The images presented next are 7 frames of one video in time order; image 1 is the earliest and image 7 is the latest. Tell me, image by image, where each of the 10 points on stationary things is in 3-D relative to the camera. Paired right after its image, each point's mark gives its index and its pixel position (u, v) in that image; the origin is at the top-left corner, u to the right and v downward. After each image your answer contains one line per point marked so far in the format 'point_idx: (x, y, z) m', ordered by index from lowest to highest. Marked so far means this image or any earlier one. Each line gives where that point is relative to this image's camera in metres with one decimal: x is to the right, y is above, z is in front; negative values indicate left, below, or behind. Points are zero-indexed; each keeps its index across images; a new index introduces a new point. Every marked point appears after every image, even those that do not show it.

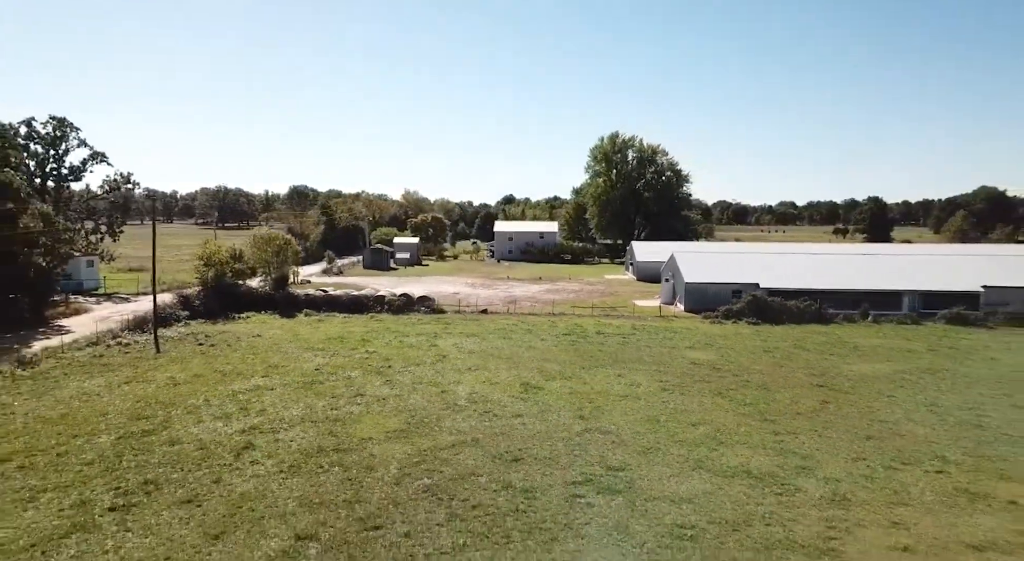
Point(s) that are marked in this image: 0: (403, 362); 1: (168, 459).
0: (-3.4, -2.5, +19.3) m
1: (-6.5, -3.3, +11.7) m
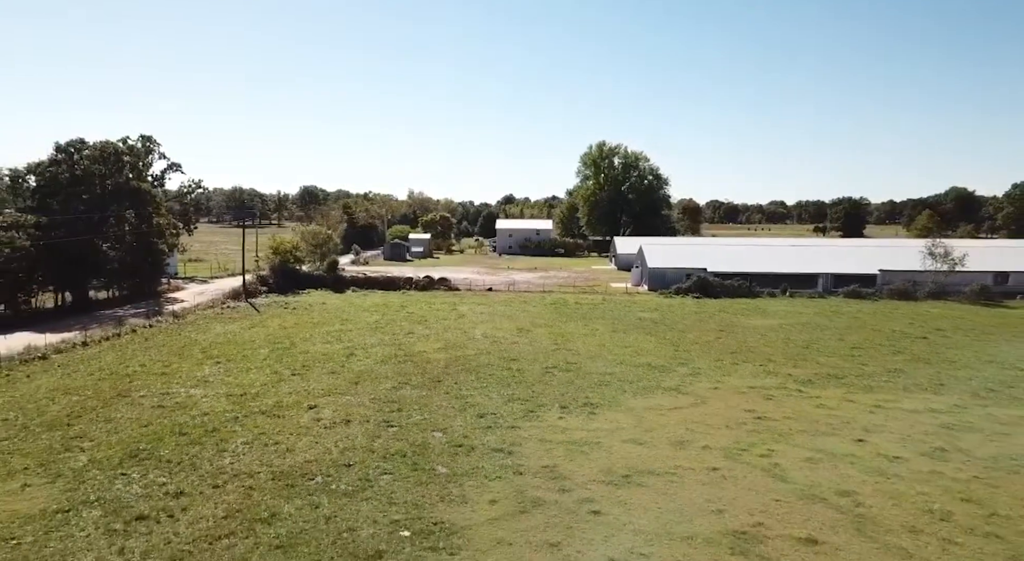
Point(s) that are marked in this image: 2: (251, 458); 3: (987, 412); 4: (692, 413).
0: (-3.4, -1.6, +27.5) m
1: (-6.6, -2.5, +19.9) m
2: (-4.9, -3.3, +11.8) m
3: (+11.1, -3.1, +14.8) m
4: (+4.2, -3.1, +14.7) m
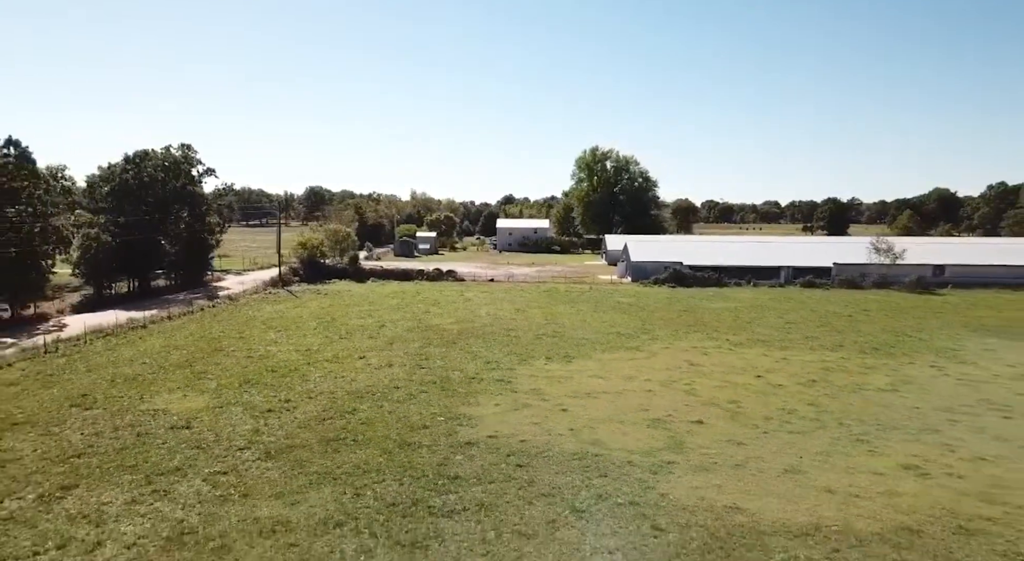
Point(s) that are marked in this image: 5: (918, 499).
0: (-3.5, -1.0, +32.7) m
1: (-6.6, -1.9, +25.1) m
2: (-5.0, -2.8, +17.0) m
3: (+11.1, -2.6, +20.0) m
4: (+4.1, -2.6, +19.9) m
5: (+6.6, -3.6, +10.3) m
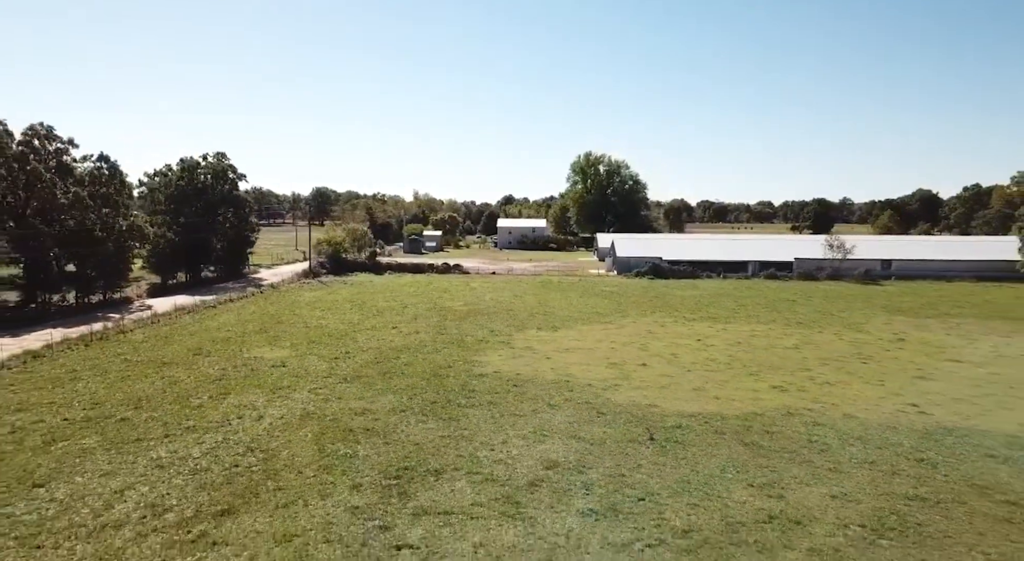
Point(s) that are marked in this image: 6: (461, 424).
0: (-3.5, -0.5, +38.4) m
1: (-6.7, -1.4, +30.8) m
2: (-5.0, -2.3, +22.7) m
3: (+11.0, -2.0, +25.7) m
4: (+4.1, -2.0, +25.6) m
5: (+6.6, -3.0, +16.0) m
6: (-1.2, -3.2, +14.2) m
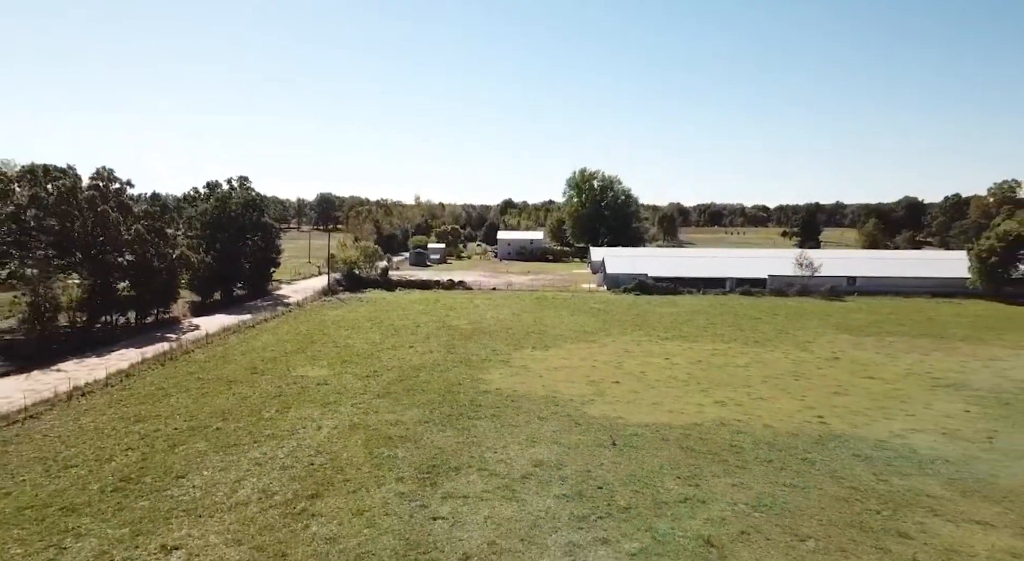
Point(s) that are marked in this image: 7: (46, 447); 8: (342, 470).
0: (-3.6, -1.8, +43.0) m
1: (-6.7, -2.7, +35.5) m
2: (-5.1, -3.6, +27.3) m
3: (+11.0, -3.3, +30.3) m
4: (+4.0, -3.3, +30.2) m
5: (+6.5, -4.3, +20.6) m
6: (-1.2, -4.5, +18.8) m
7: (-12.4, -4.4, +16.8) m
8: (-4.3, -4.8, +16.0) m
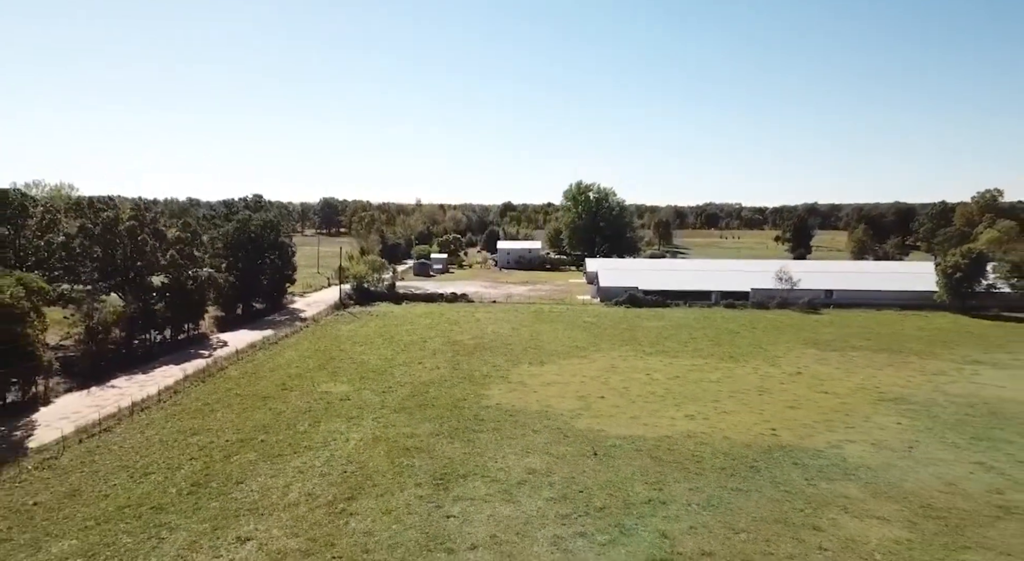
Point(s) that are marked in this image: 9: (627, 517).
0: (-3.7, -3.0, +46.5) m
1: (-6.8, -3.9, +38.9) m
2: (-5.1, -4.8, +30.8) m
3: (+10.9, -4.5, +33.8) m
4: (+3.9, -4.5, +33.7) m
5: (+6.4, -5.6, +24.1) m
6: (-1.3, -5.8, +22.3) m
7: (-12.4, -5.7, +20.3) m
8: (-4.4, -6.1, +19.5) m
9: (+3.1, -6.4, +17.1) m
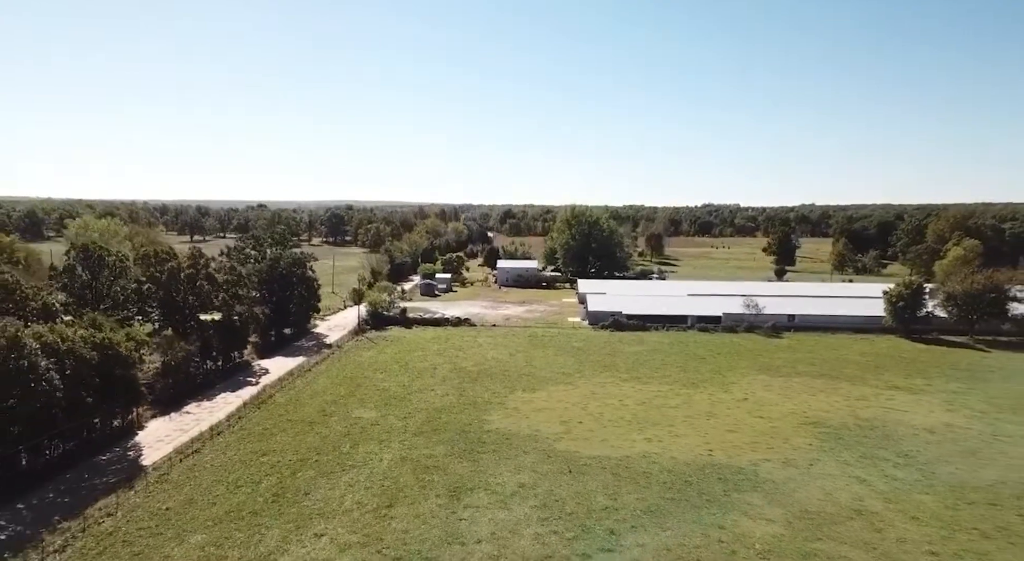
0: (-3.9, -5.5, +53.3) m
1: (-7.0, -6.5, +45.7) m
2: (-5.4, -7.4, +37.6) m
3: (+10.7, -7.1, +40.6) m
4: (+3.7, -7.1, +40.5) m
5: (+6.2, -8.2, +30.9) m
6: (-1.5, -8.4, +29.1) m
7: (-12.6, -8.3, +27.1) m
8: (-4.6, -8.7, +26.3) m
9: (+2.9, -9.0, +23.9) m
